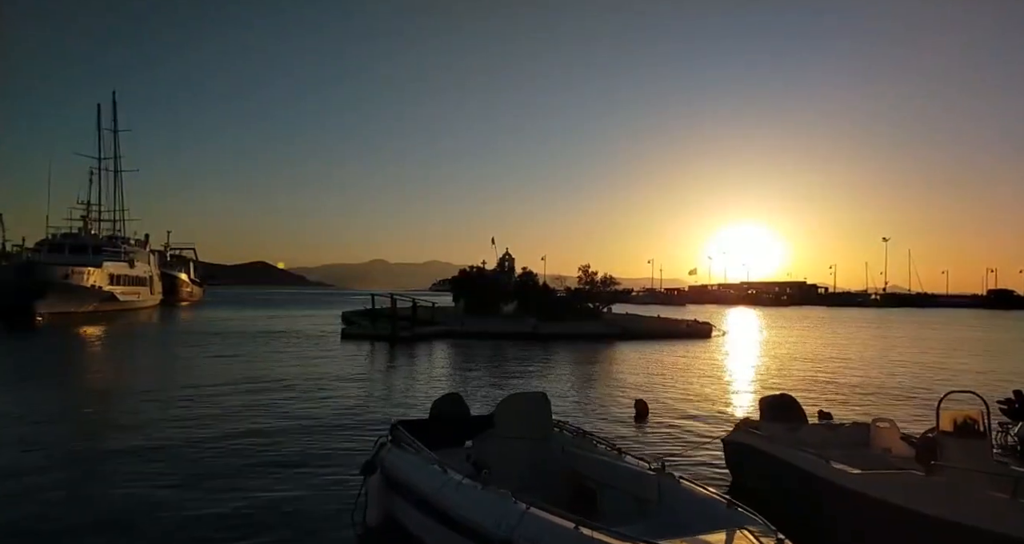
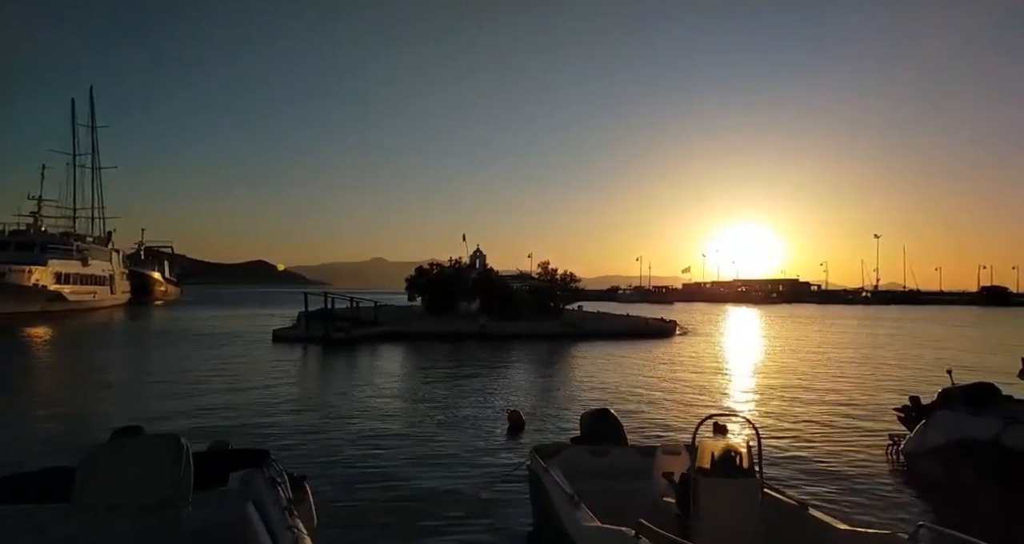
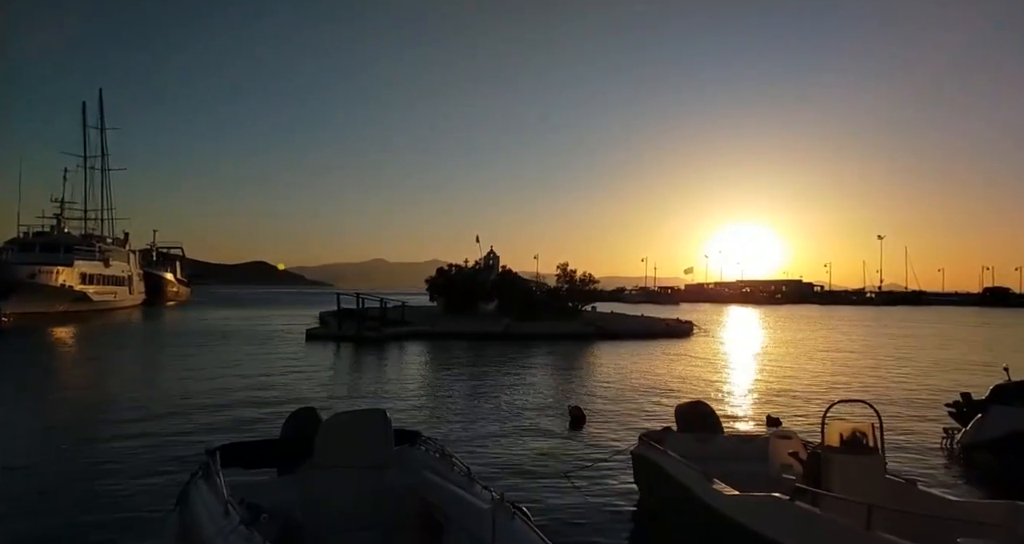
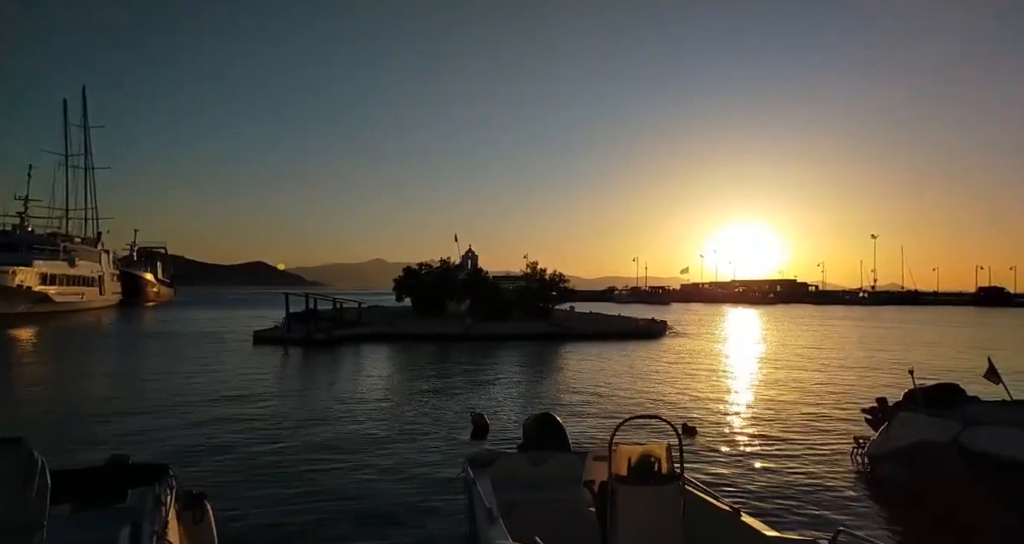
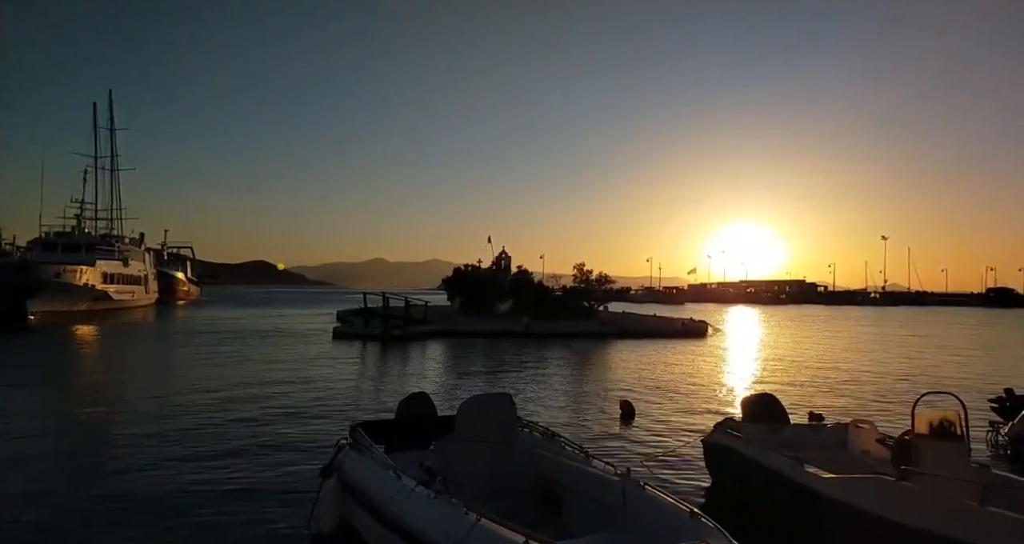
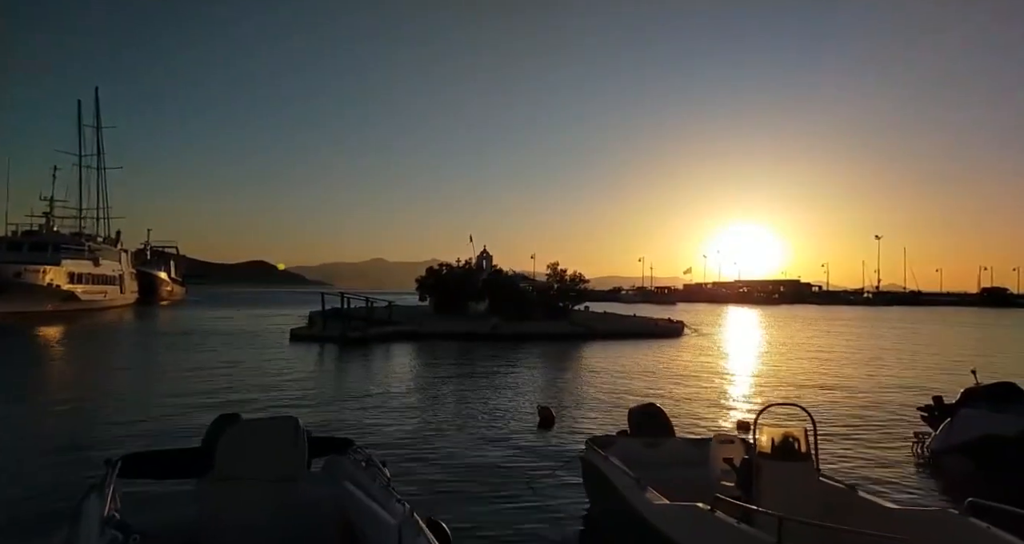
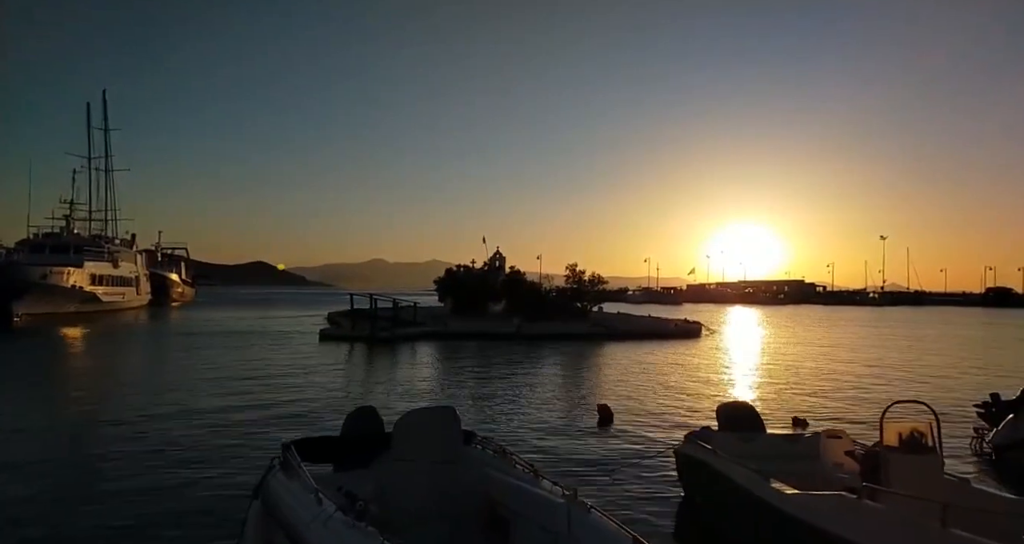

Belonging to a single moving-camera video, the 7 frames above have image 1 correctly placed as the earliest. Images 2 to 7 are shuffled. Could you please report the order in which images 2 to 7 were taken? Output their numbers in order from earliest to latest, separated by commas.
5, 7, 3, 6, 2, 4
